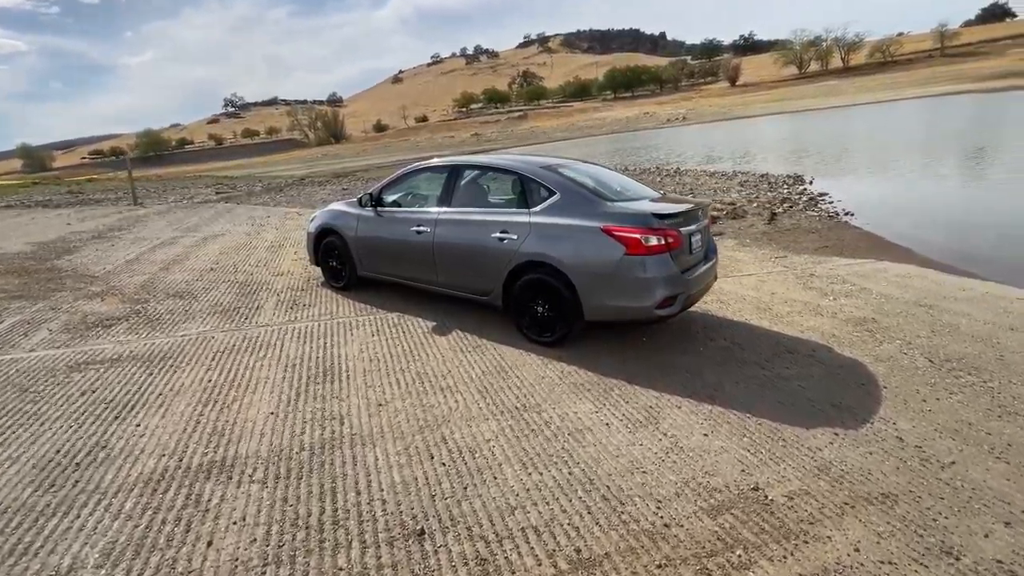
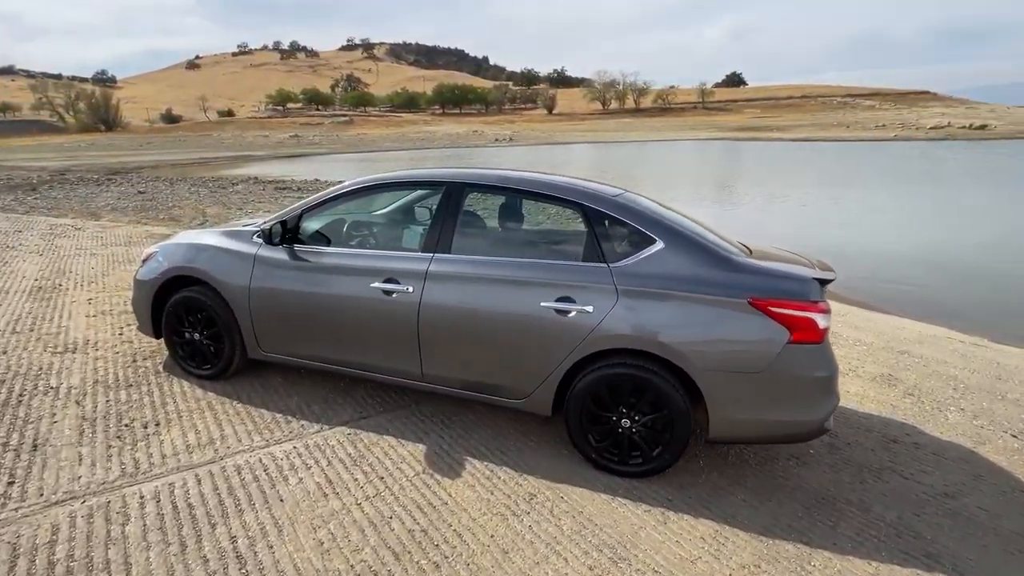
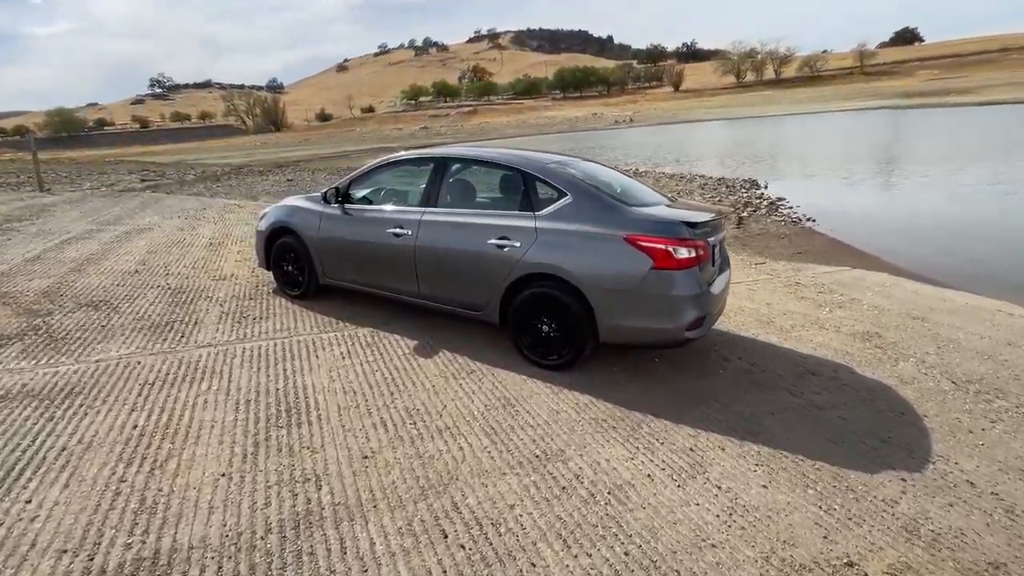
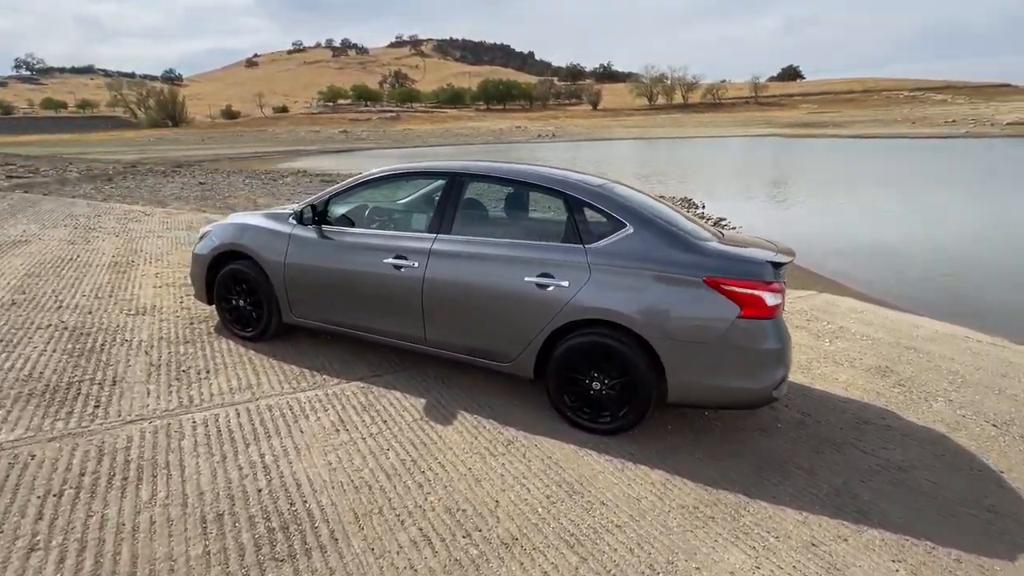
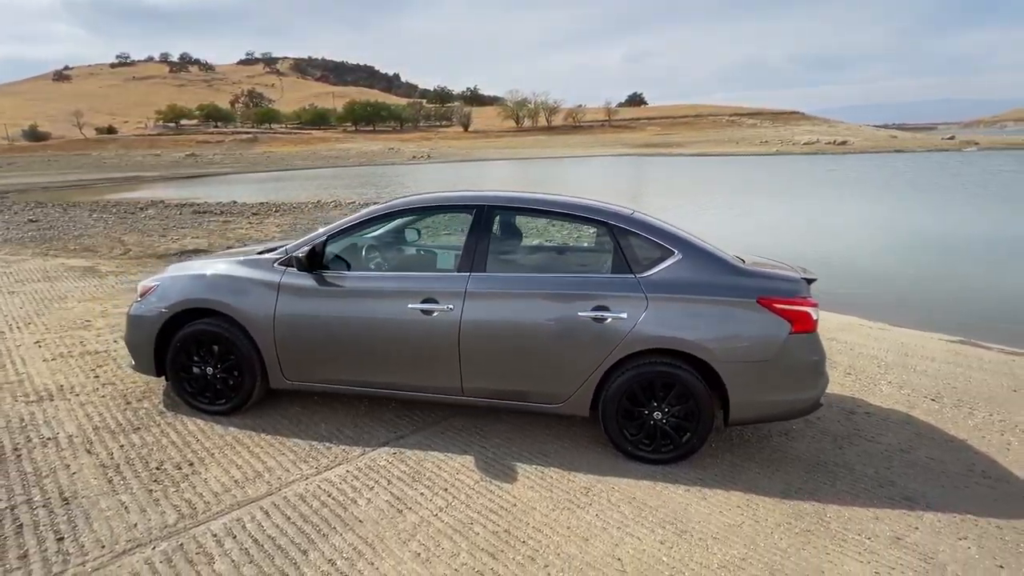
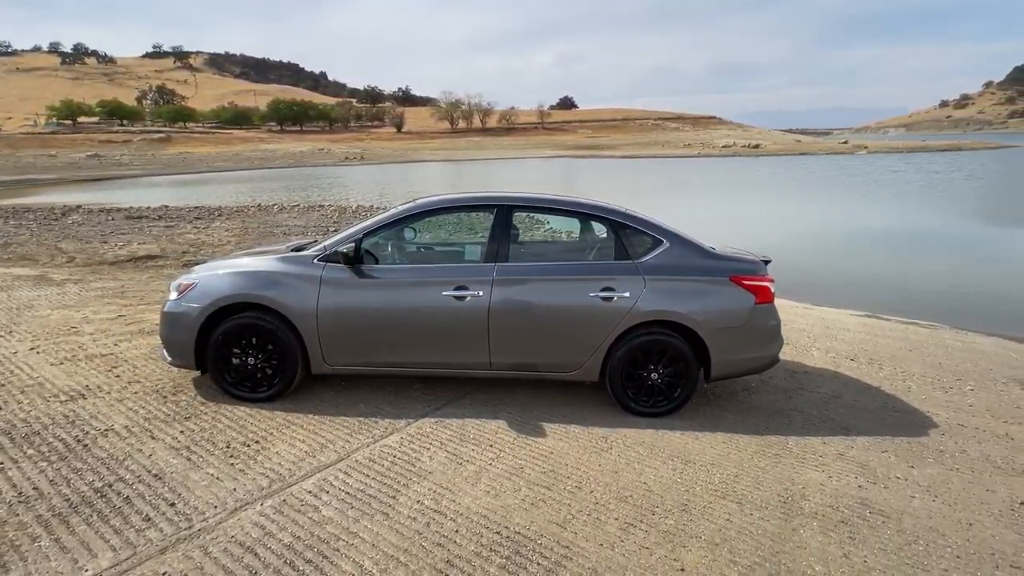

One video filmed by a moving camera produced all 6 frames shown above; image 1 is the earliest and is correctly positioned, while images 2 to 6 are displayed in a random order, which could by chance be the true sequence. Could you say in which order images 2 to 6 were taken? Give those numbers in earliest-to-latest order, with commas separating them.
3, 4, 2, 5, 6
